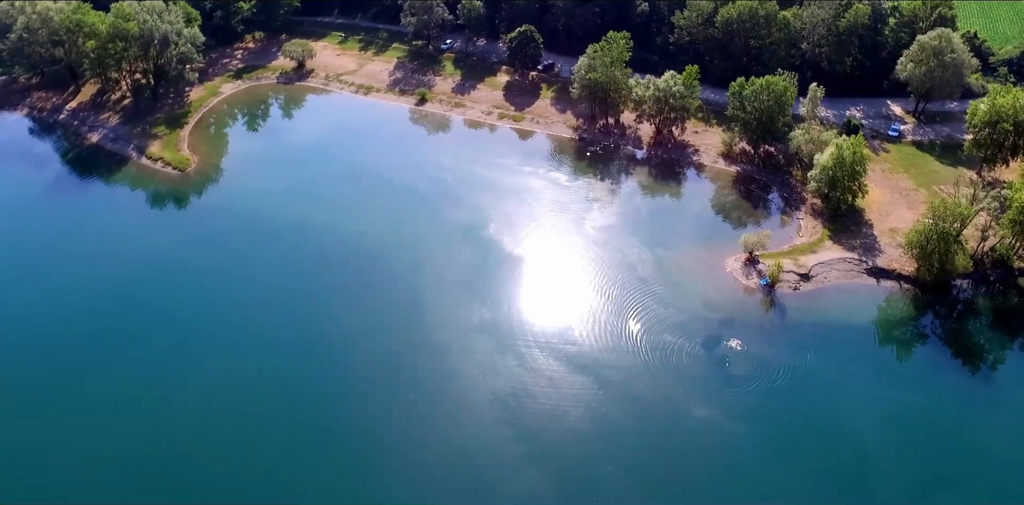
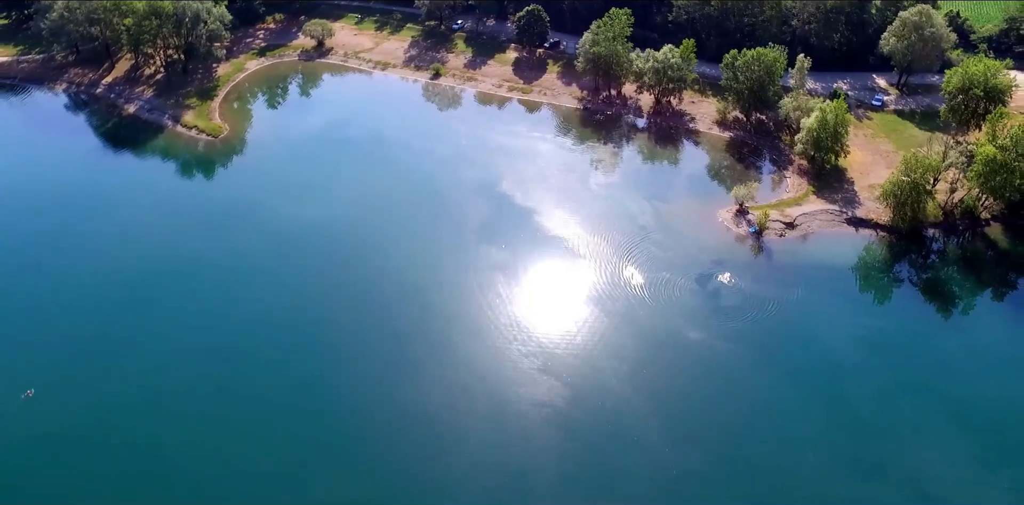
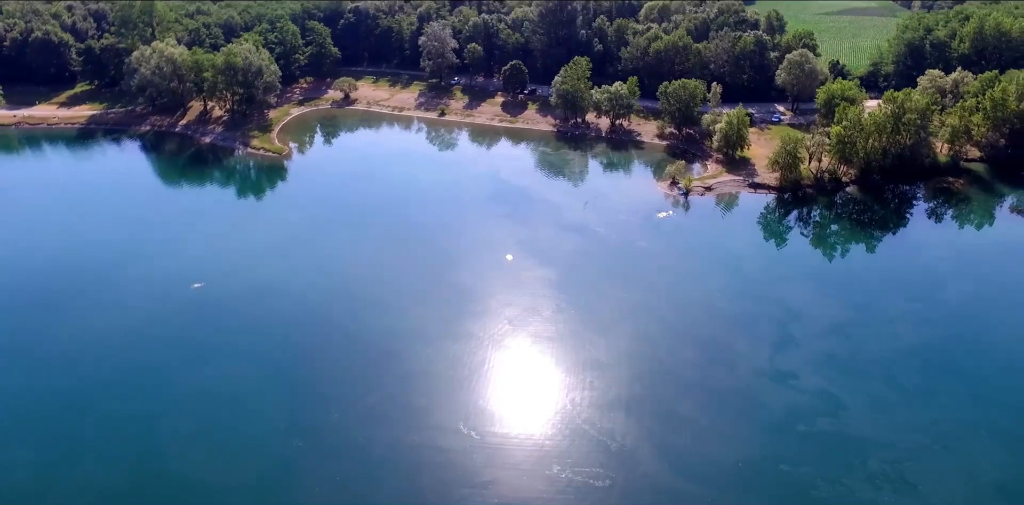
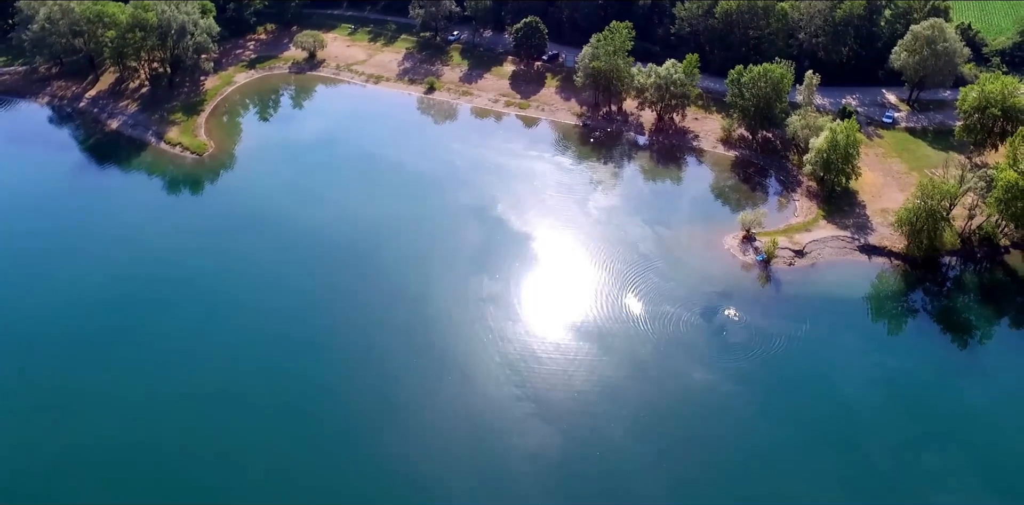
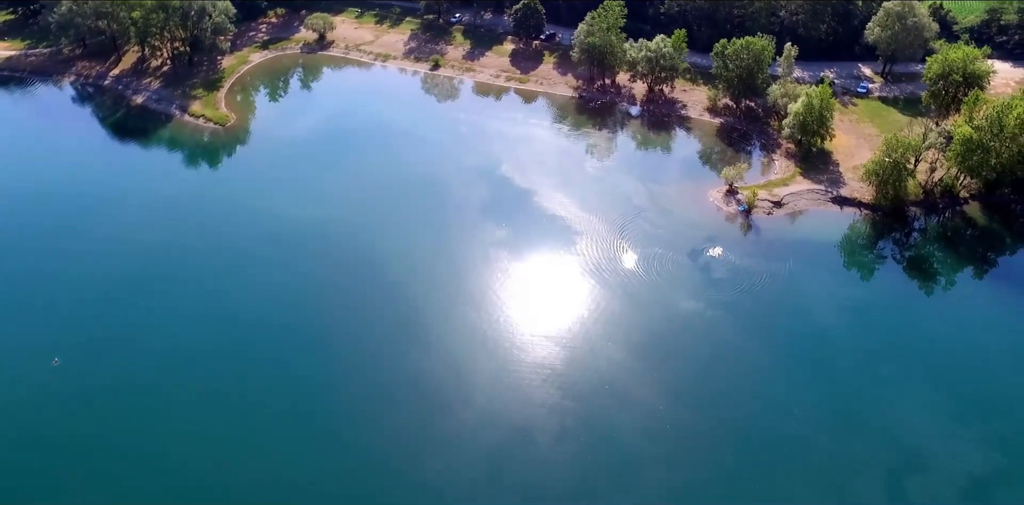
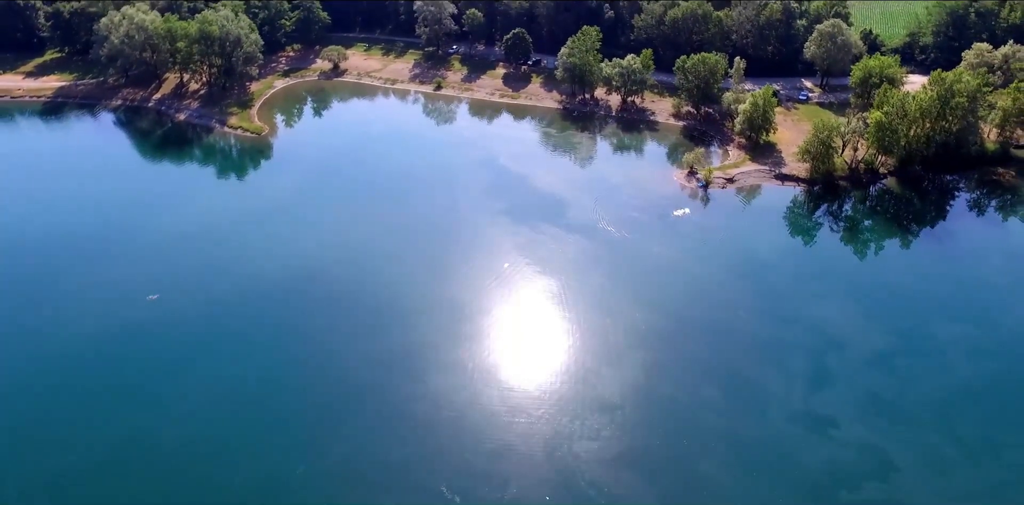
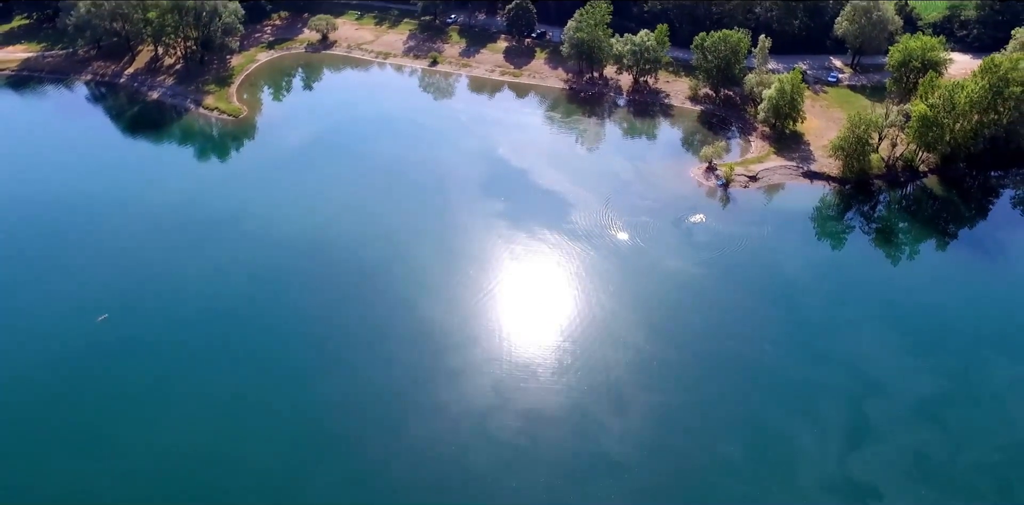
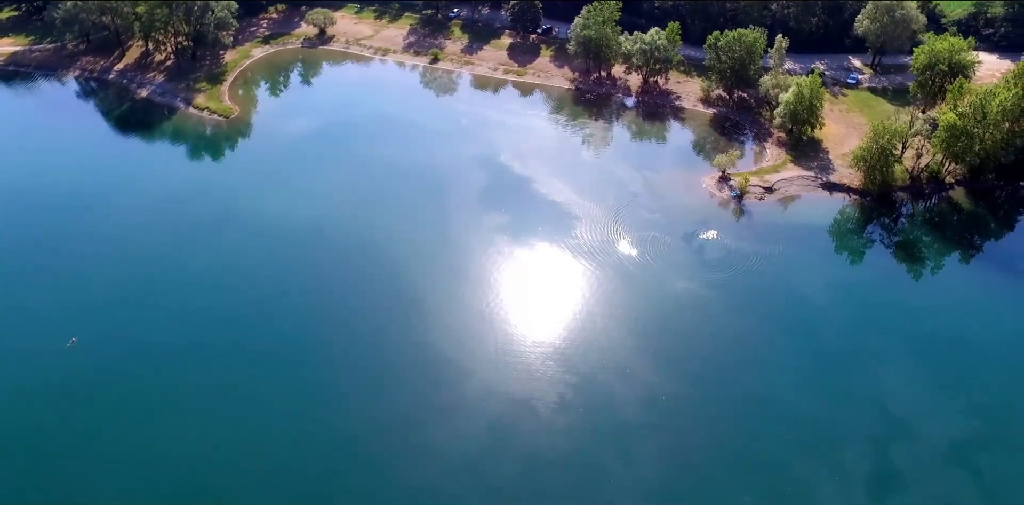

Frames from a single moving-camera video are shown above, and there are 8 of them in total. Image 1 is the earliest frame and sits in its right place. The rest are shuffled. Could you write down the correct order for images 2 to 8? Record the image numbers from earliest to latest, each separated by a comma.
4, 2, 5, 8, 7, 6, 3
